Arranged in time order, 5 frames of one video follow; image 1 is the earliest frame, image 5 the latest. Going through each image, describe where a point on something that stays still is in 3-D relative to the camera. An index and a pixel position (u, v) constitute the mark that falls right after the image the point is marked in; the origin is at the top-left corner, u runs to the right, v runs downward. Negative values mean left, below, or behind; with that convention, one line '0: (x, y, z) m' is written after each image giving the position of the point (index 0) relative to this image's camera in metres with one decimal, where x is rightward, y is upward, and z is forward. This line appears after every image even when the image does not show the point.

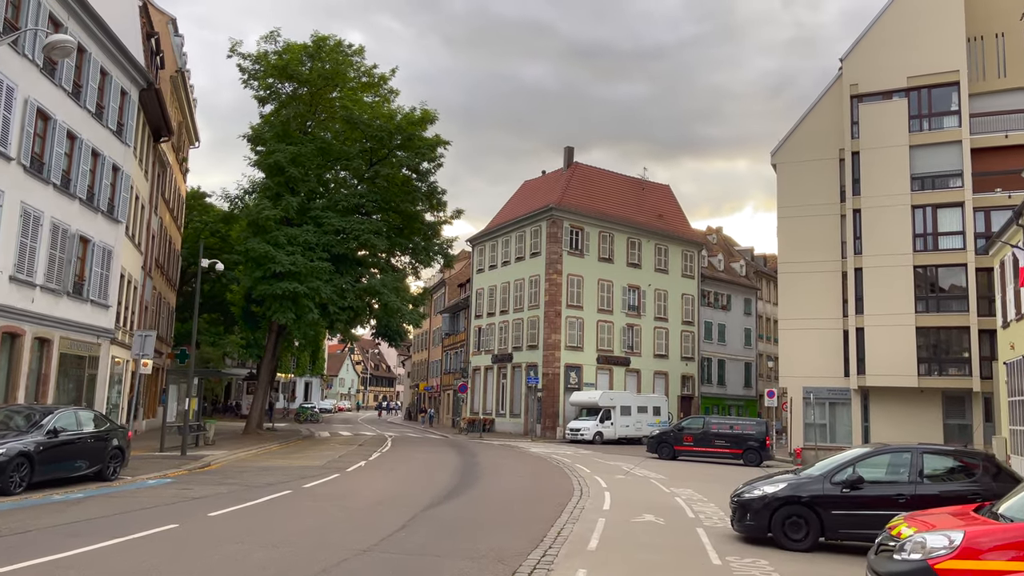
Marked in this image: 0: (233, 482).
0: (-5.6, -3.9, +16.6) m
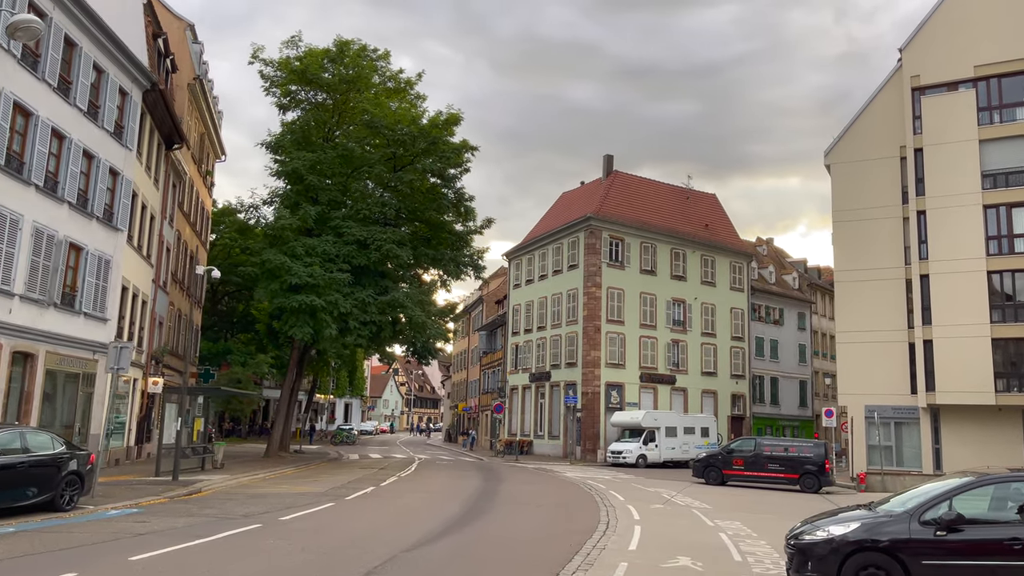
0: (-5.4, -3.9, +14.5) m
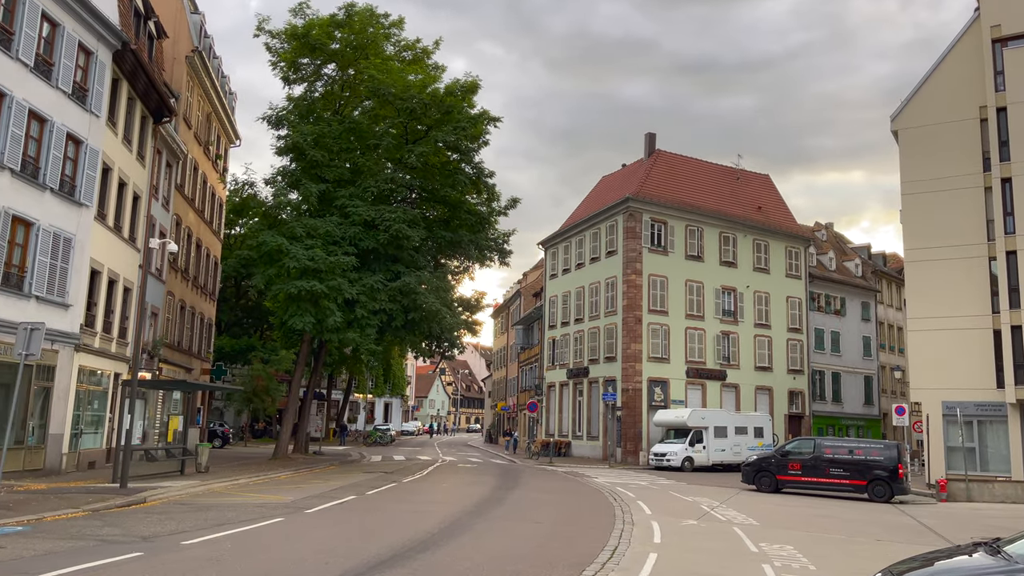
0: (-5.7, -3.4, +11.5) m
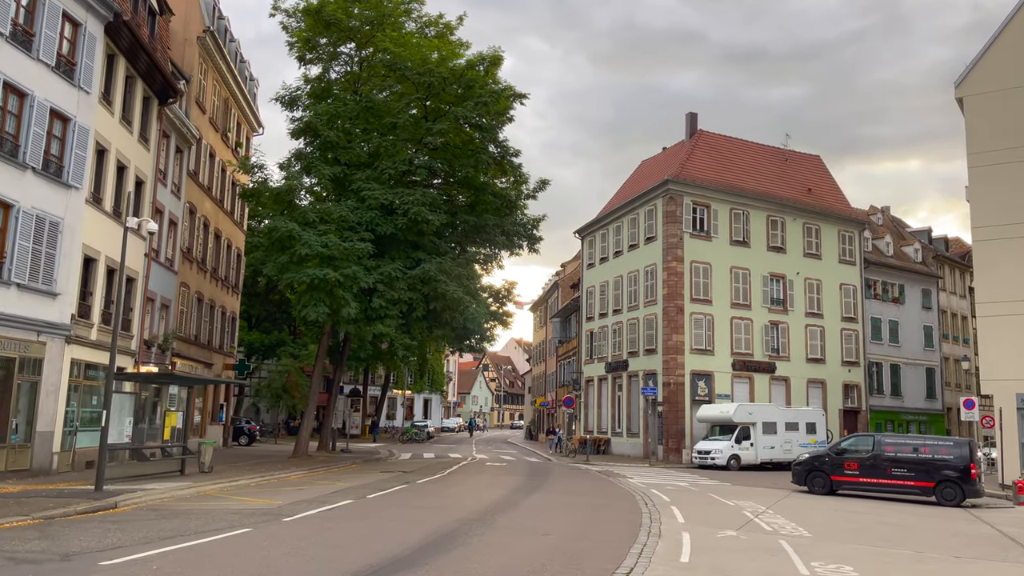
0: (-5.8, -3.0, +9.8) m
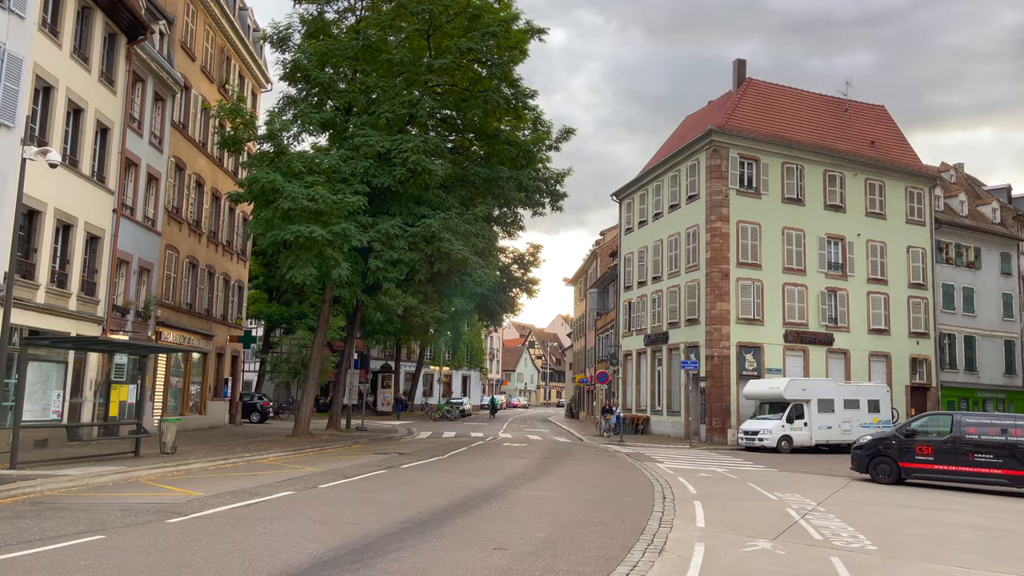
0: (-6.5, -2.3, +6.9) m
